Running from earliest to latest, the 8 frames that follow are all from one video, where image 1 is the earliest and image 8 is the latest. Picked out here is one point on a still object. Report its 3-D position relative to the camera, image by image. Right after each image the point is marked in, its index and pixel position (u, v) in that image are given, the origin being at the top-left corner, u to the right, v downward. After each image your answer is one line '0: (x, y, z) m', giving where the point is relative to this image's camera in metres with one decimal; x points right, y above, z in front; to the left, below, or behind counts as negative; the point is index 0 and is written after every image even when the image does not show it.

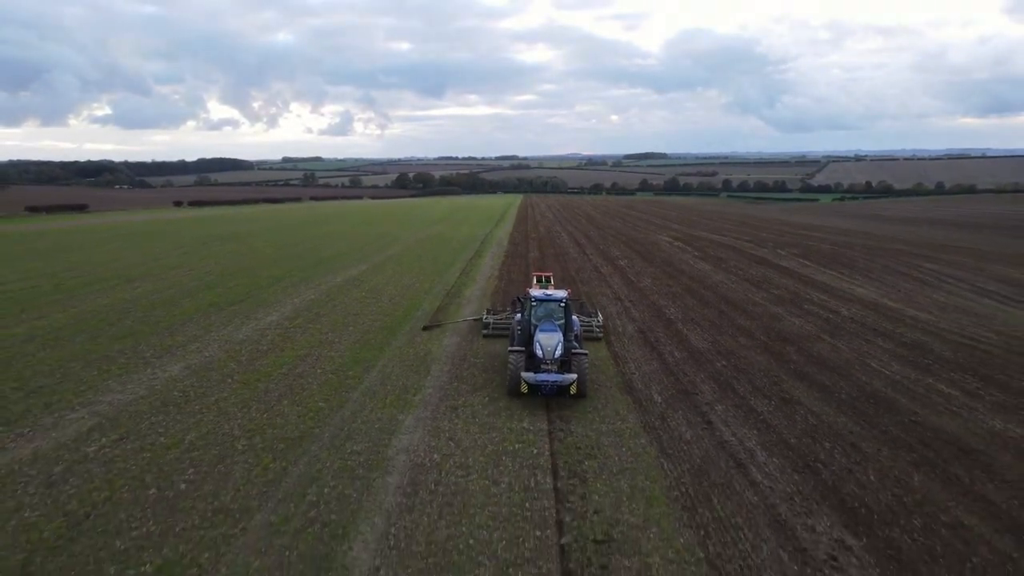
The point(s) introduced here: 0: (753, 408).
0: (+3.4, -1.7, +10.9) m
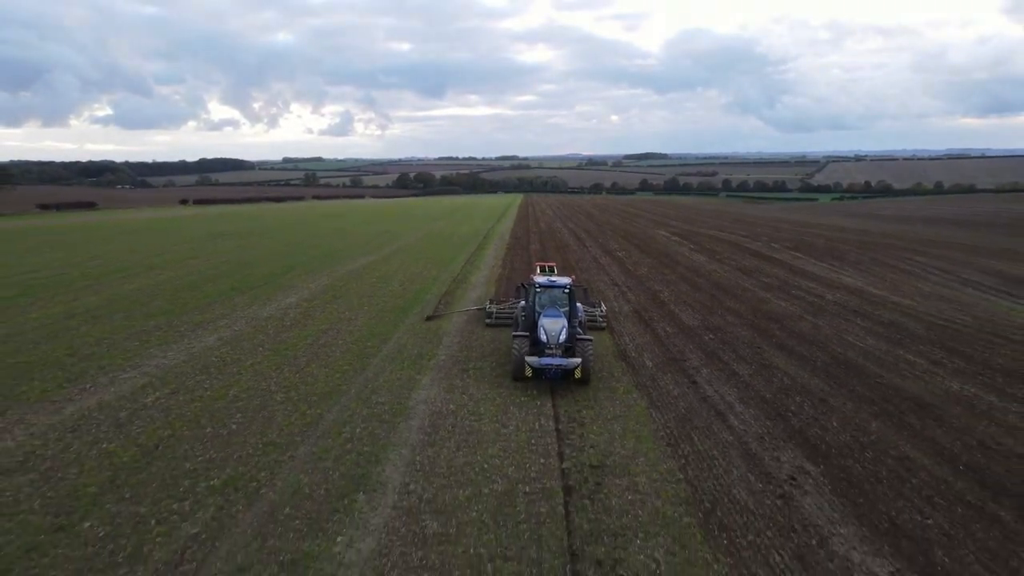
0: (+3.5, -1.3, +12.1) m
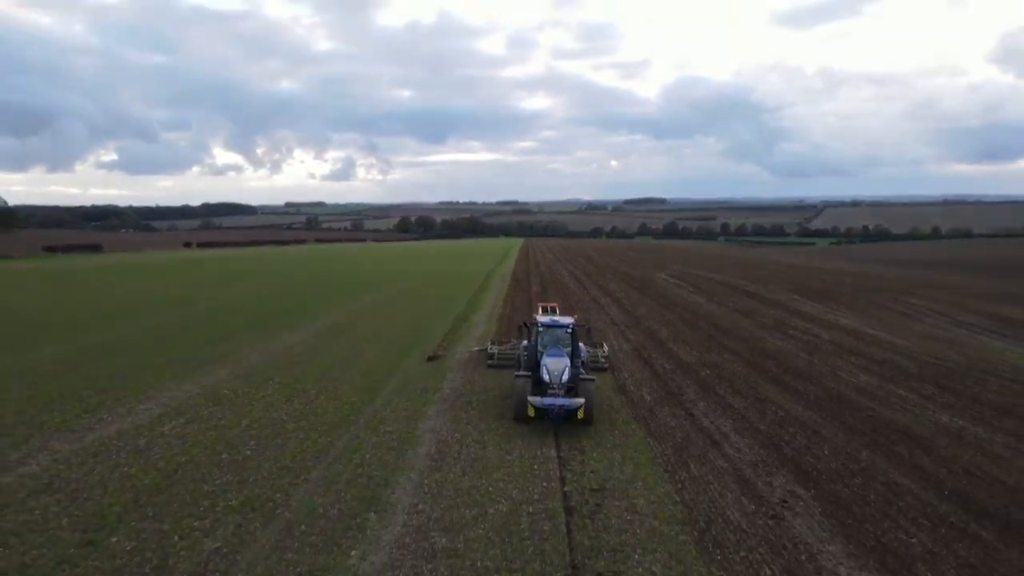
0: (+3.6, -1.9, +12.5) m
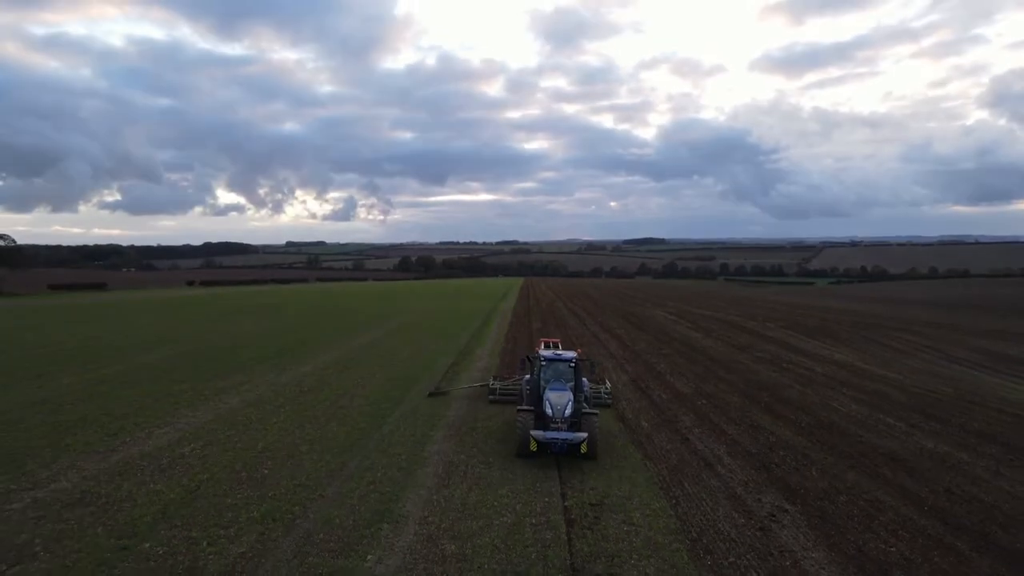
0: (+3.6, -2.4, +13.0) m
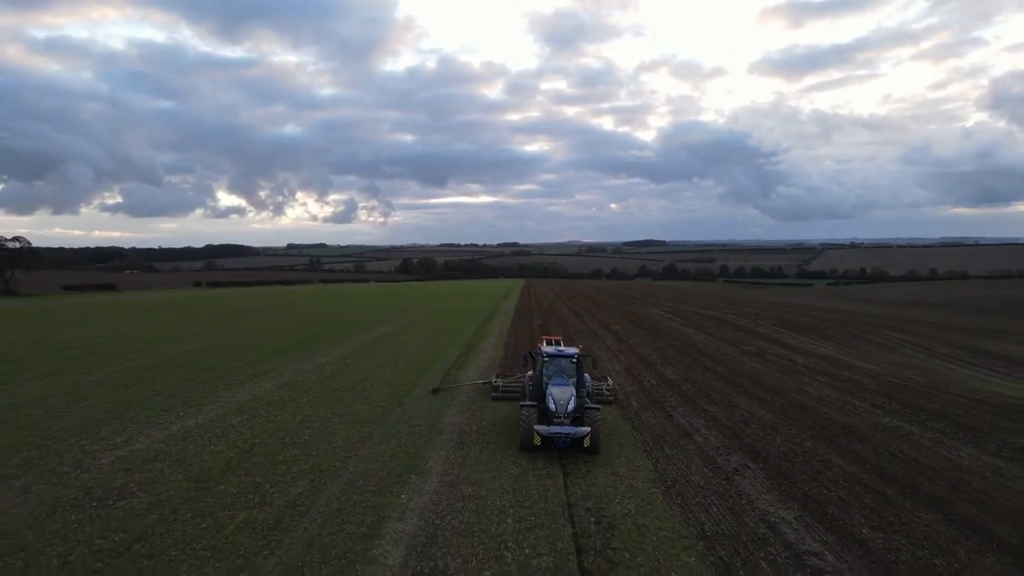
0: (+3.7, -2.3, +14.7) m
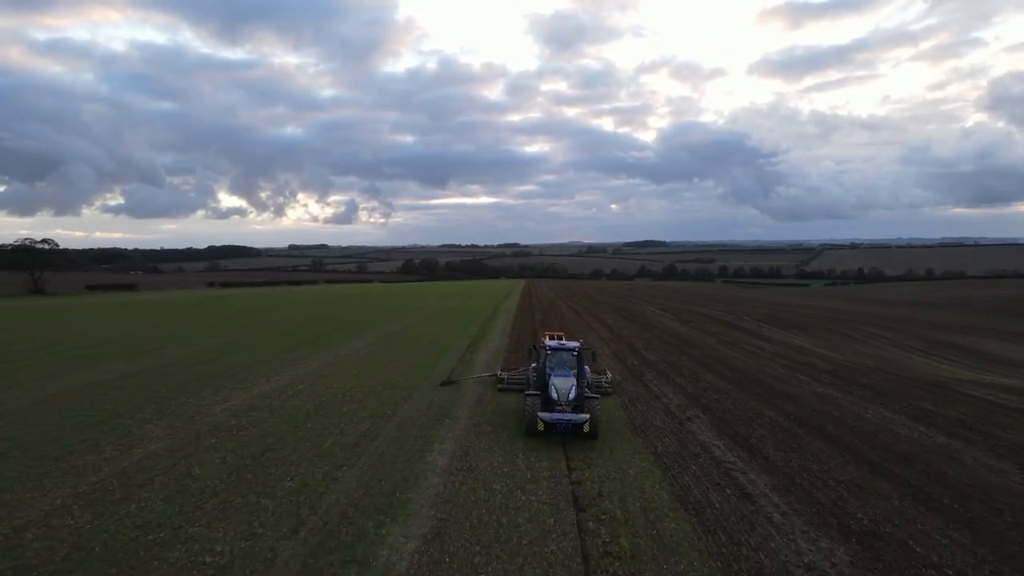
0: (+3.8, -2.2, +17.4) m
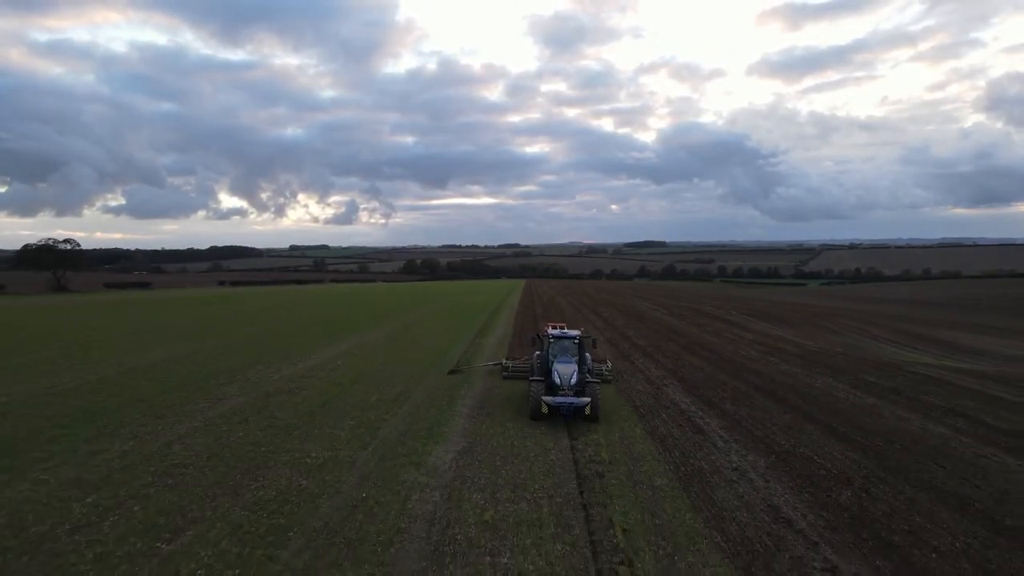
0: (+4.0, -2.0, +20.6) m
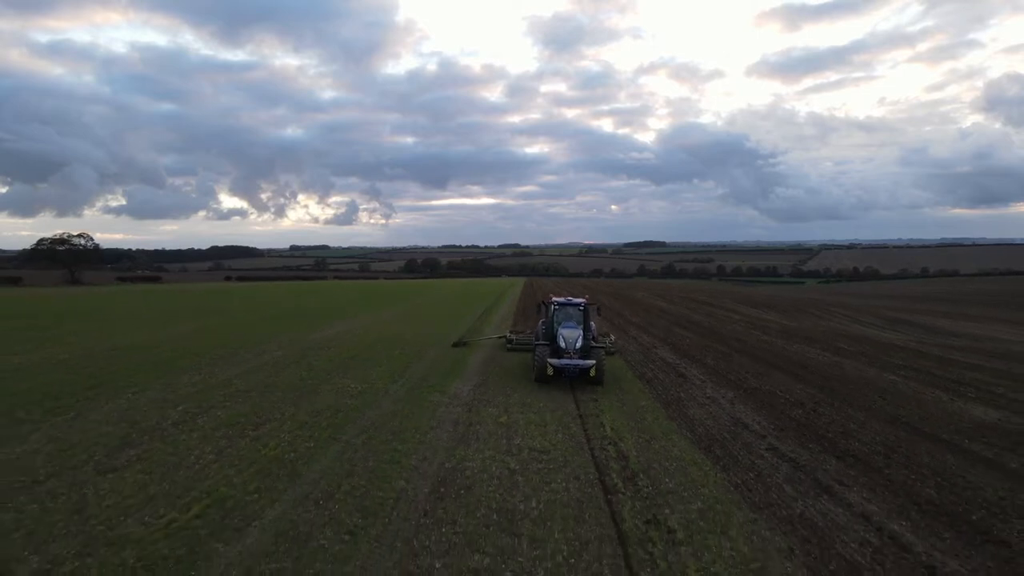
0: (+4.1, -1.2, +22.8) m
